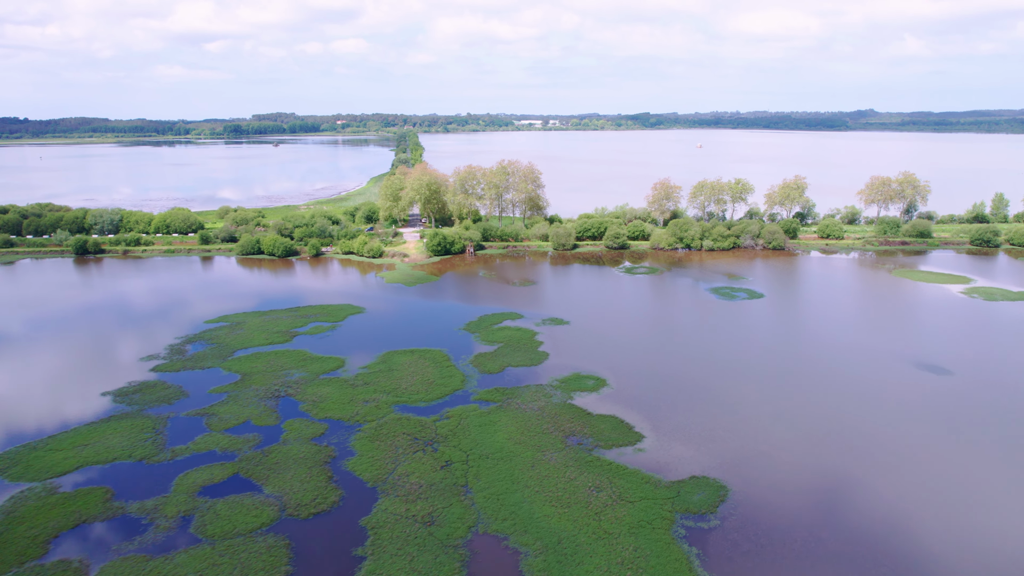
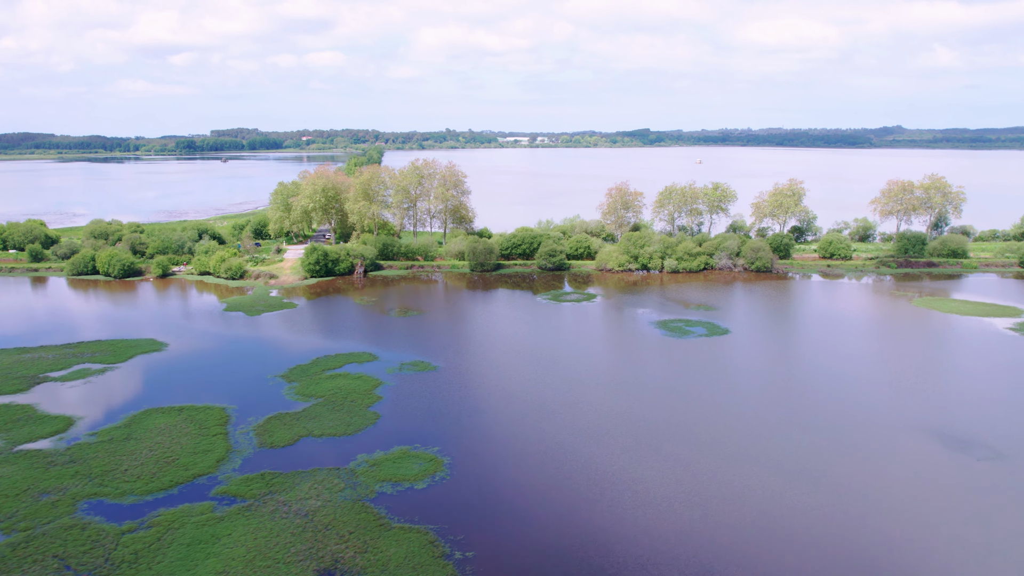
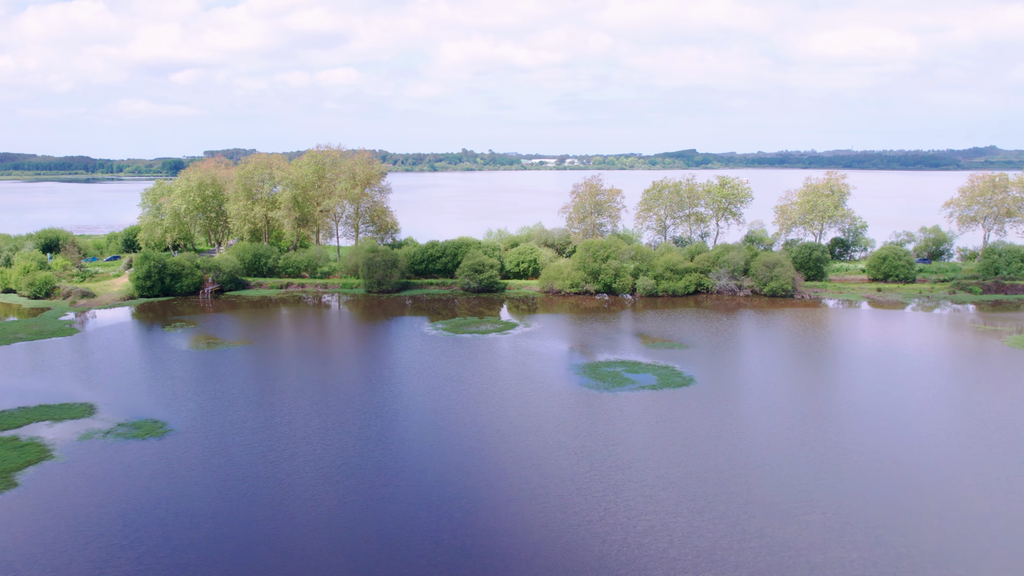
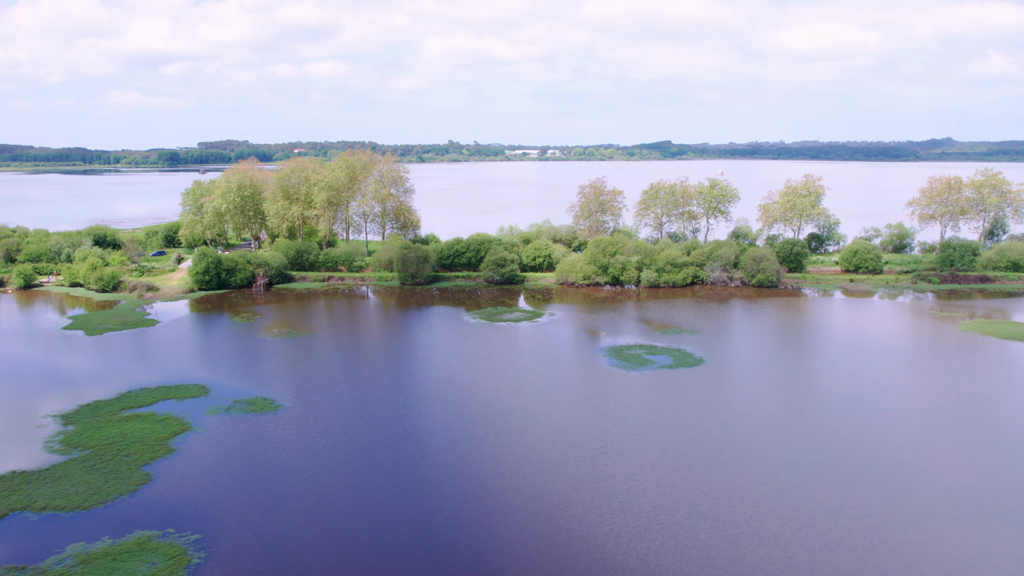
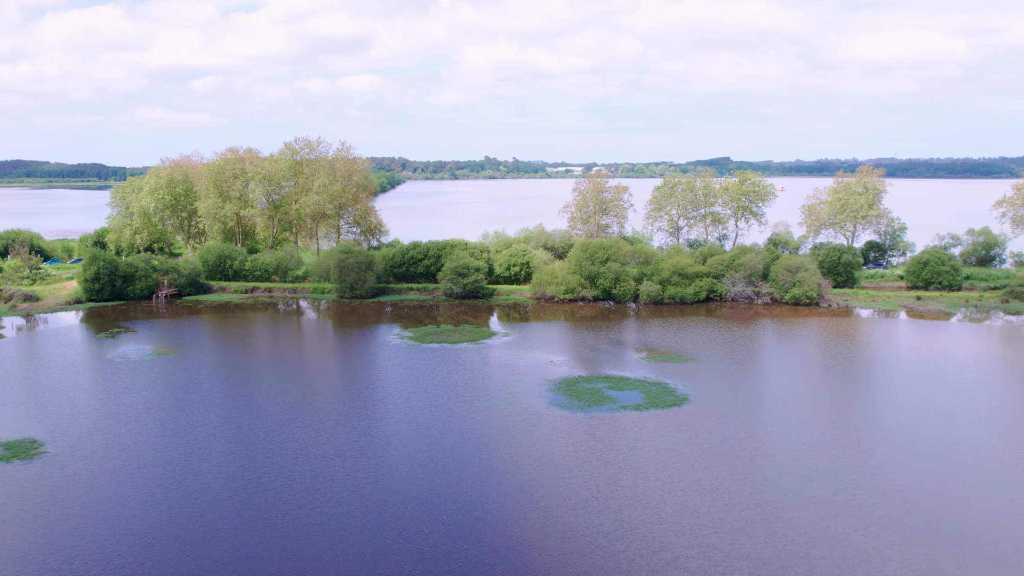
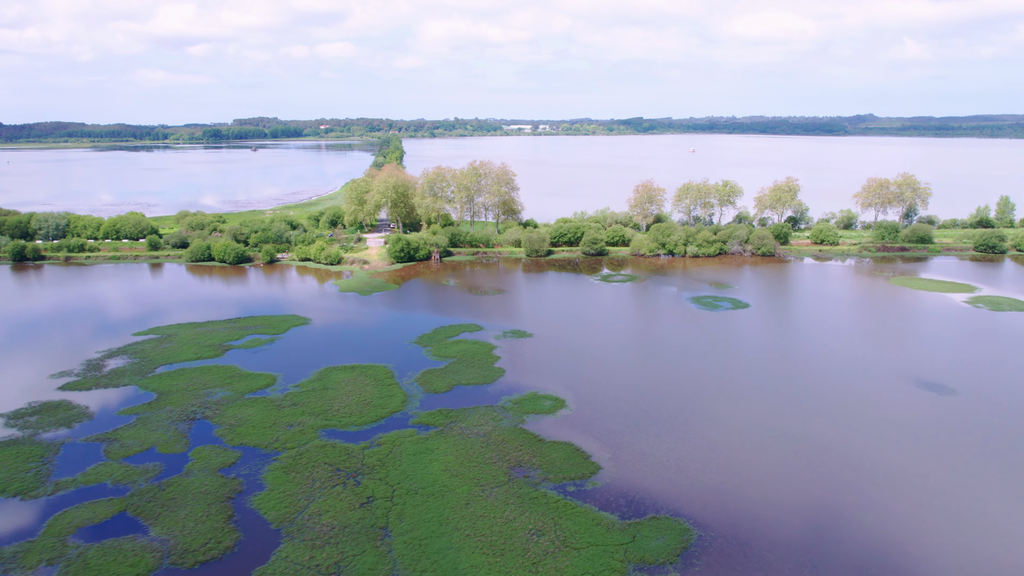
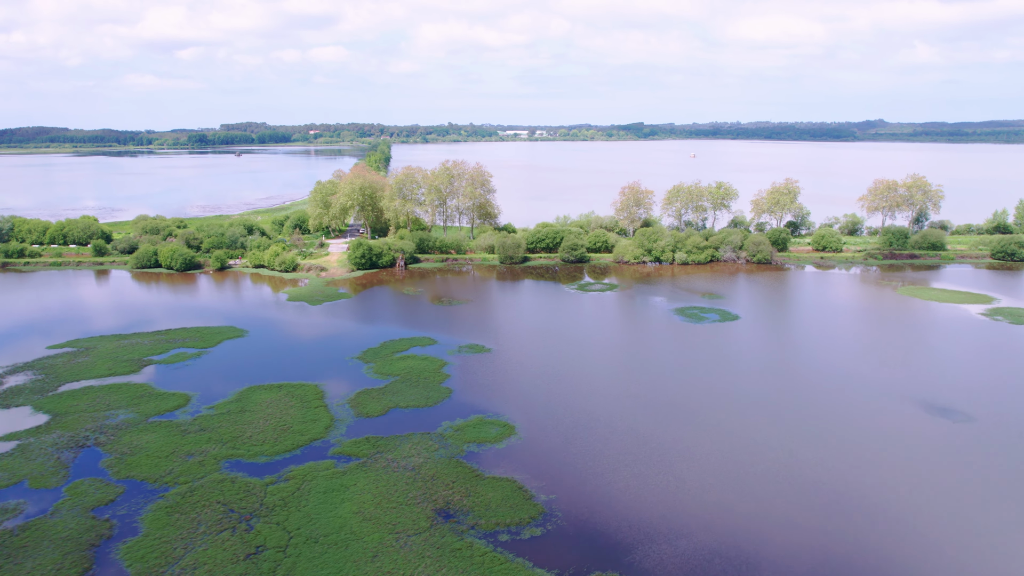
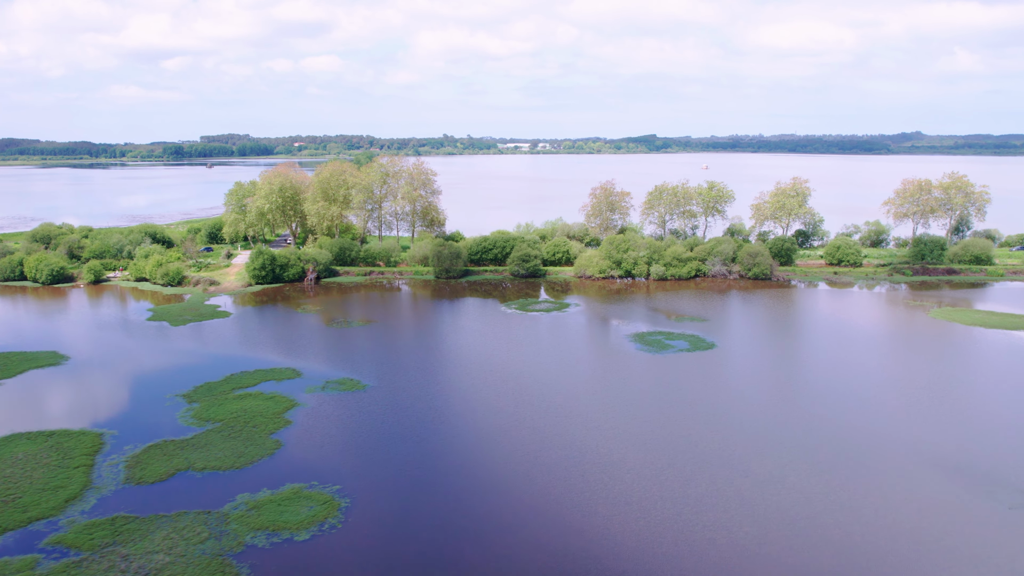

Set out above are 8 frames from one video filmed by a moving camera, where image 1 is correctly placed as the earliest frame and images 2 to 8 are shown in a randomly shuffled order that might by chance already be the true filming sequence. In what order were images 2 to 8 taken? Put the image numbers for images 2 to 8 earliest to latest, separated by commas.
6, 7, 2, 8, 4, 3, 5
